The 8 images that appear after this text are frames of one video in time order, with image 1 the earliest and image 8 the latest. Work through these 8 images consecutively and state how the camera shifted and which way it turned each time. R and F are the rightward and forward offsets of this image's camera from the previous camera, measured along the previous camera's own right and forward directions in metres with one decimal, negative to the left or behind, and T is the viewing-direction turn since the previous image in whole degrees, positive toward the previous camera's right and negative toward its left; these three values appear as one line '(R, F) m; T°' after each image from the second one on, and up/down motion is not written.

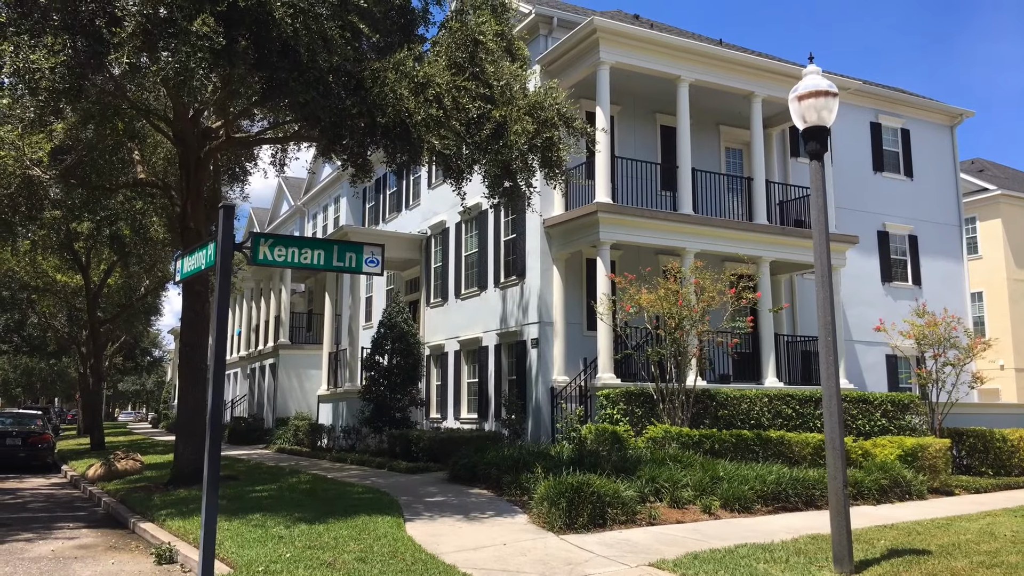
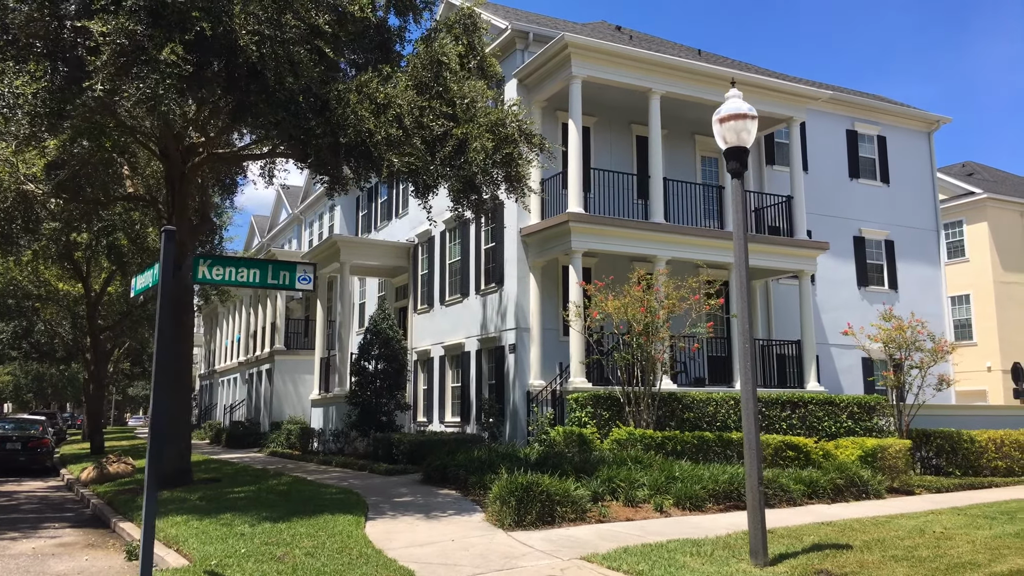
(+0.6, -0.5) m; -1°
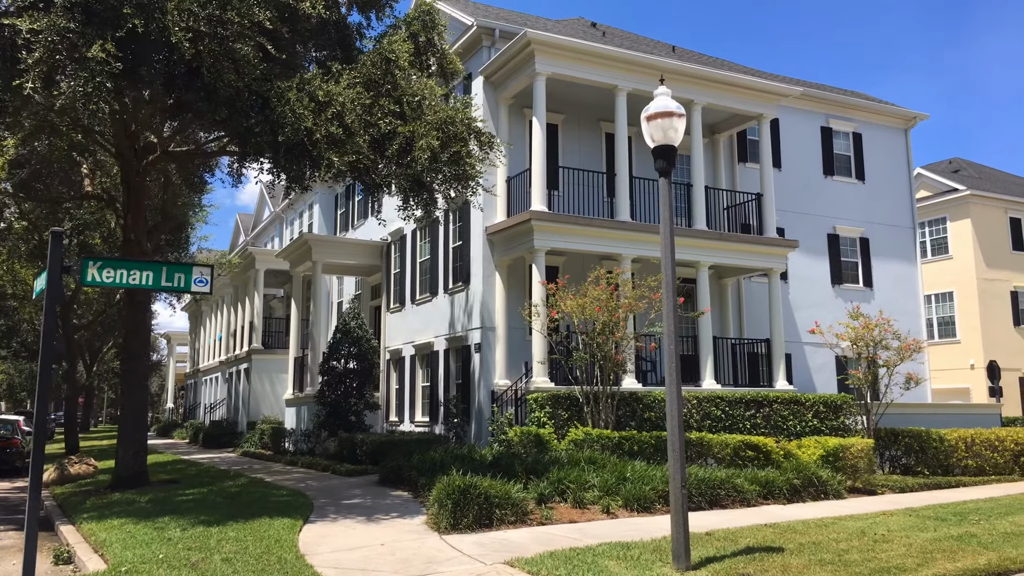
(+0.7, +0.1) m; 0°
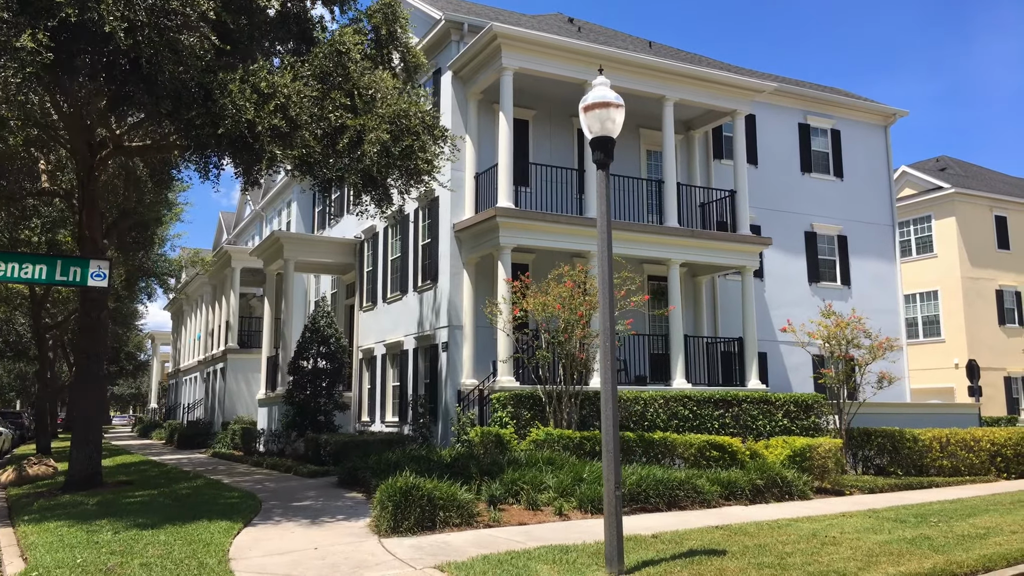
(+0.5, +0.2) m; 0°
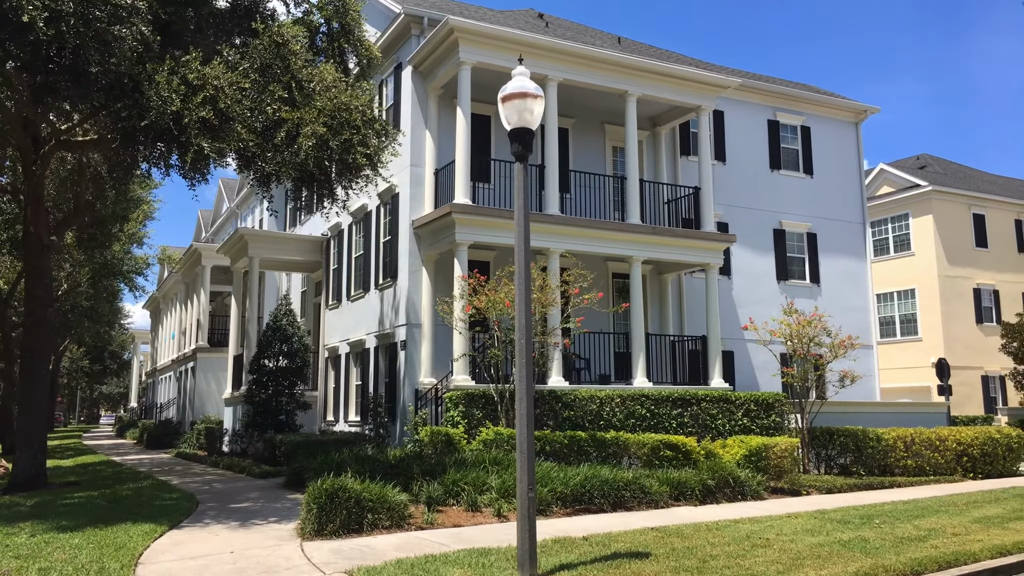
(+0.6, +0.2) m; 0°
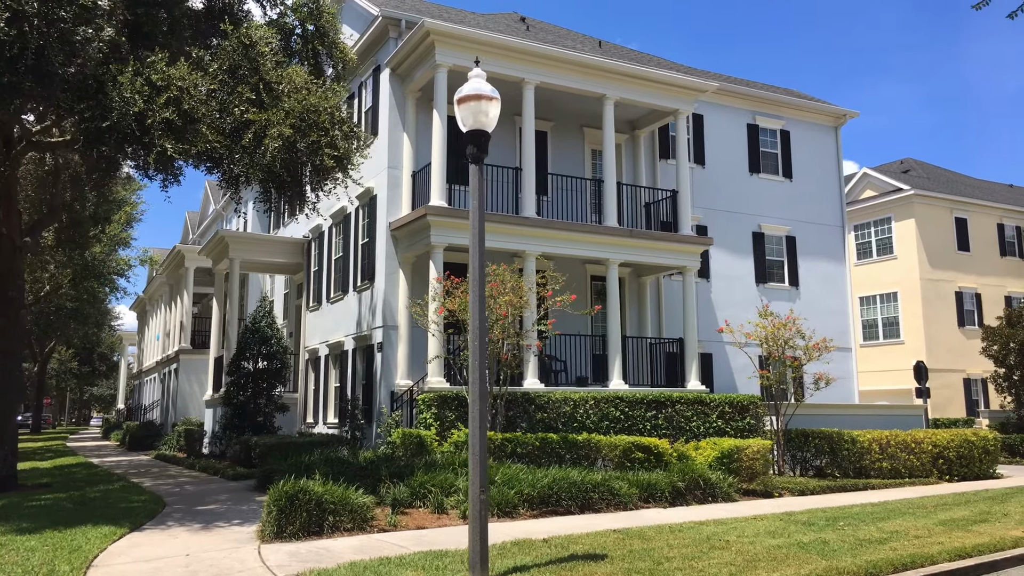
(+0.3, 0.0) m; 0°
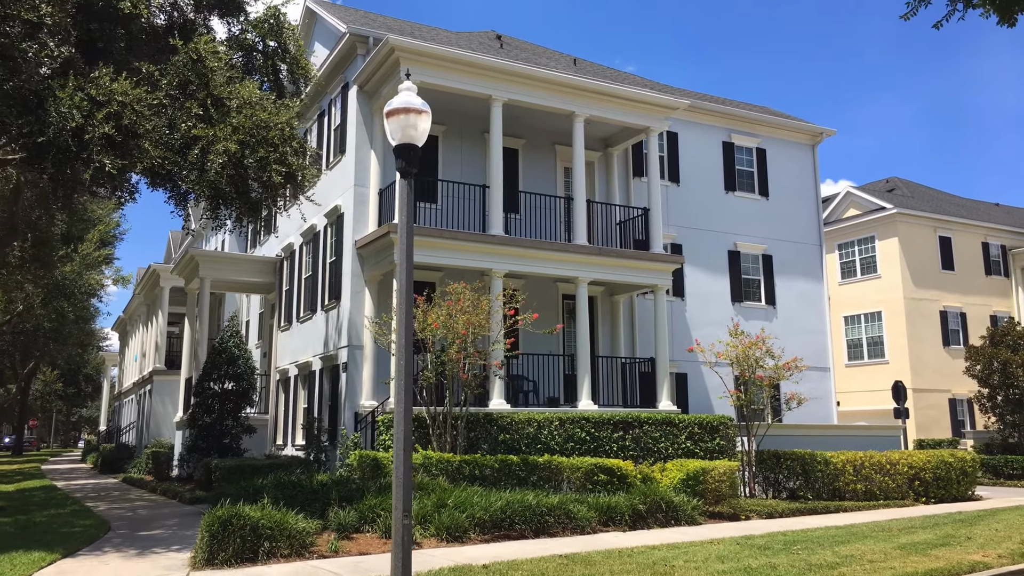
(+0.5, +0.2) m; 0°
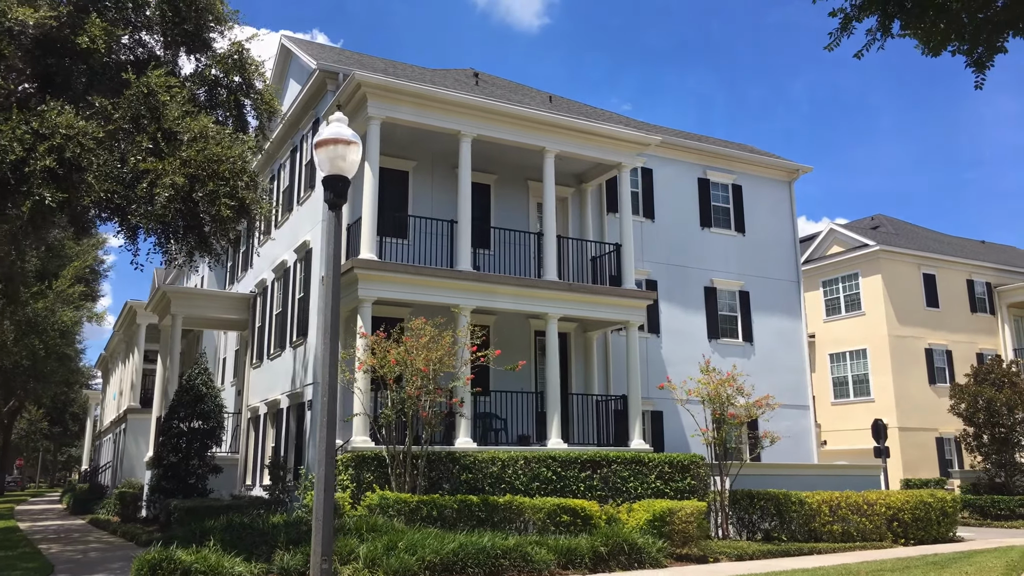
(+0.5, +0.2) m; 0°
